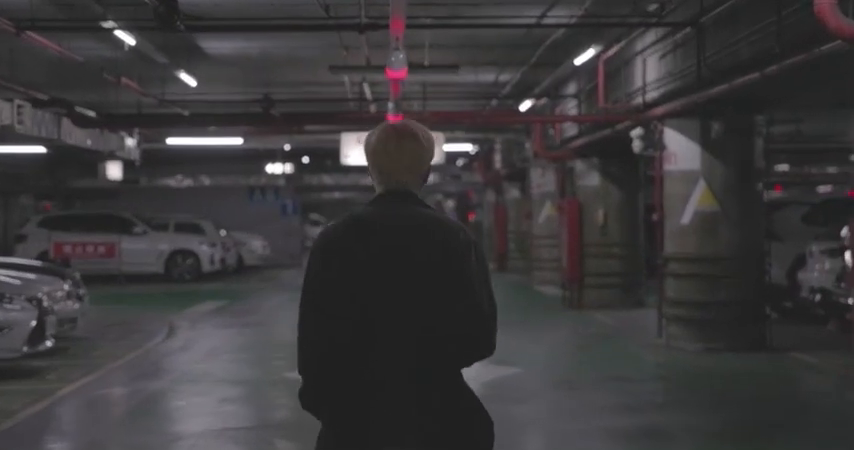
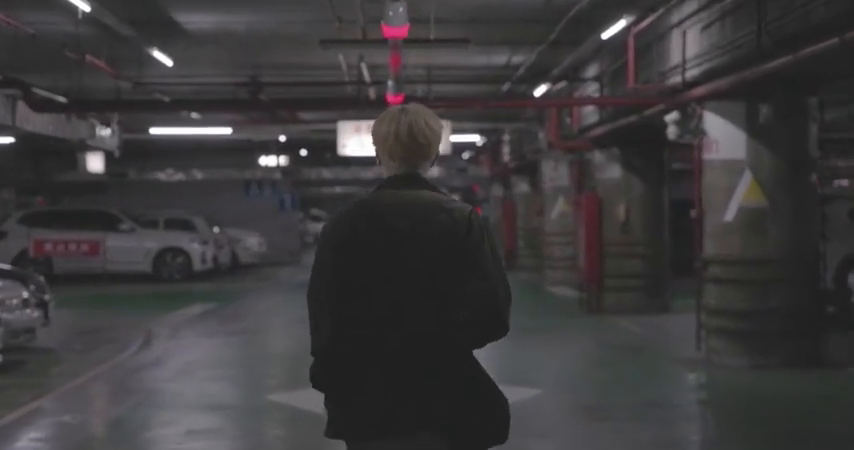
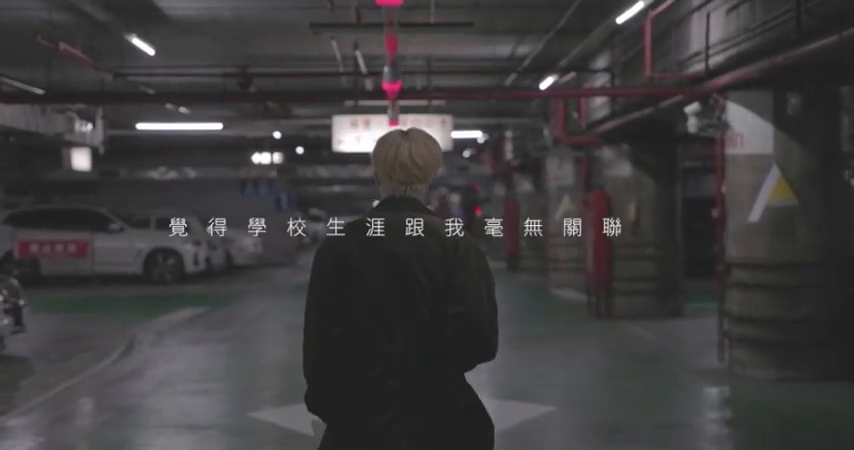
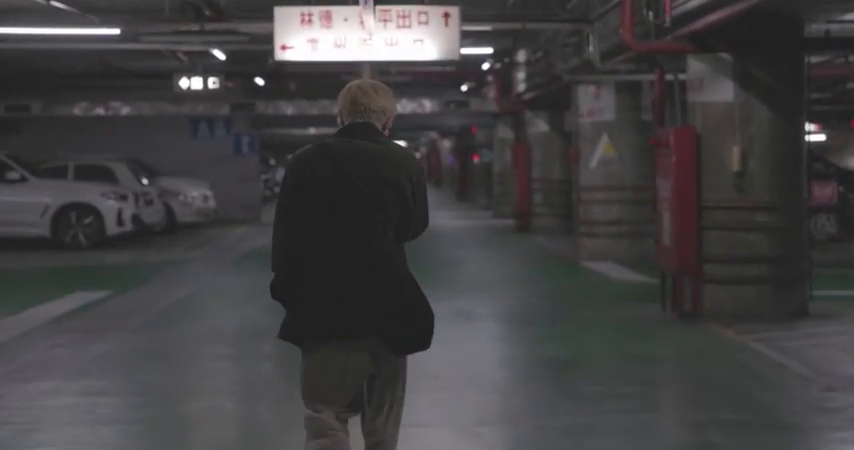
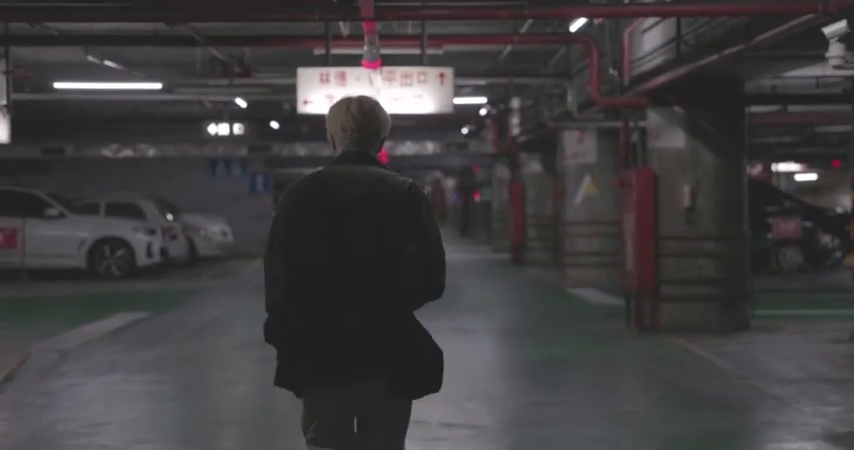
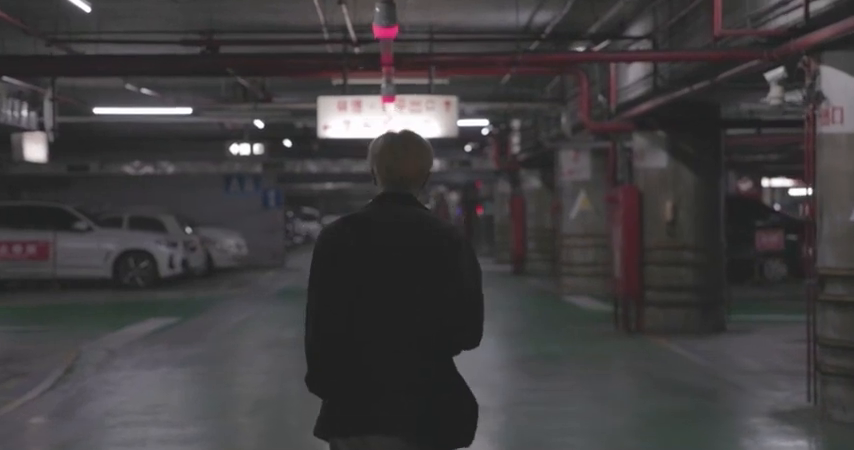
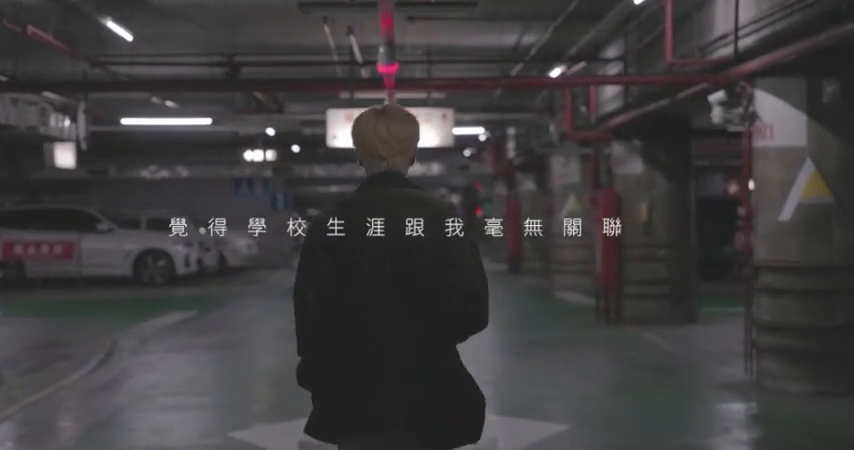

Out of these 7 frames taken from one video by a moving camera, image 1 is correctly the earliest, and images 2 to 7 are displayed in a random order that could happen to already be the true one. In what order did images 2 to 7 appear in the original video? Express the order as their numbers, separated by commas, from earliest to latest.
2, 3, 7, 6, 5, 4
